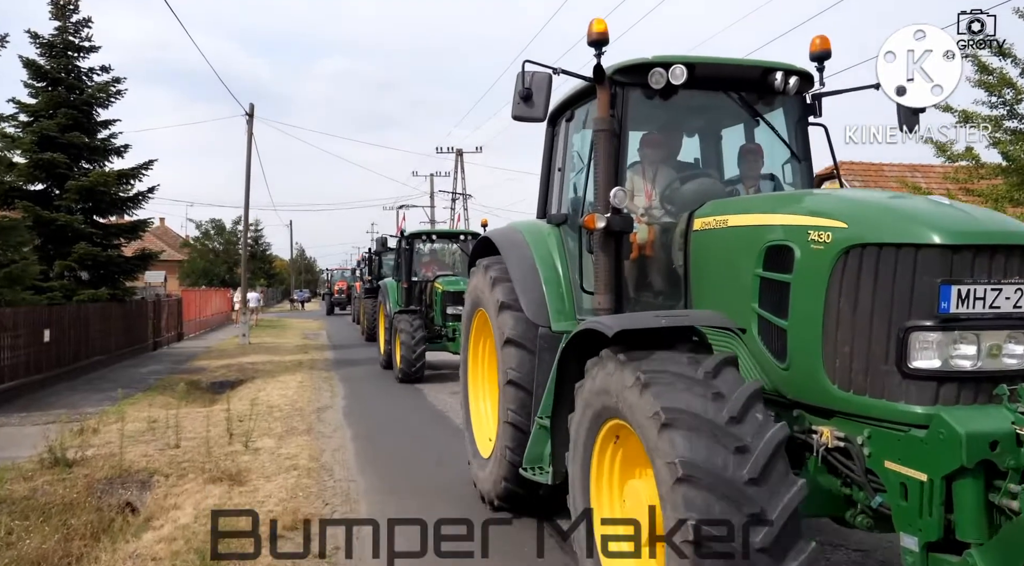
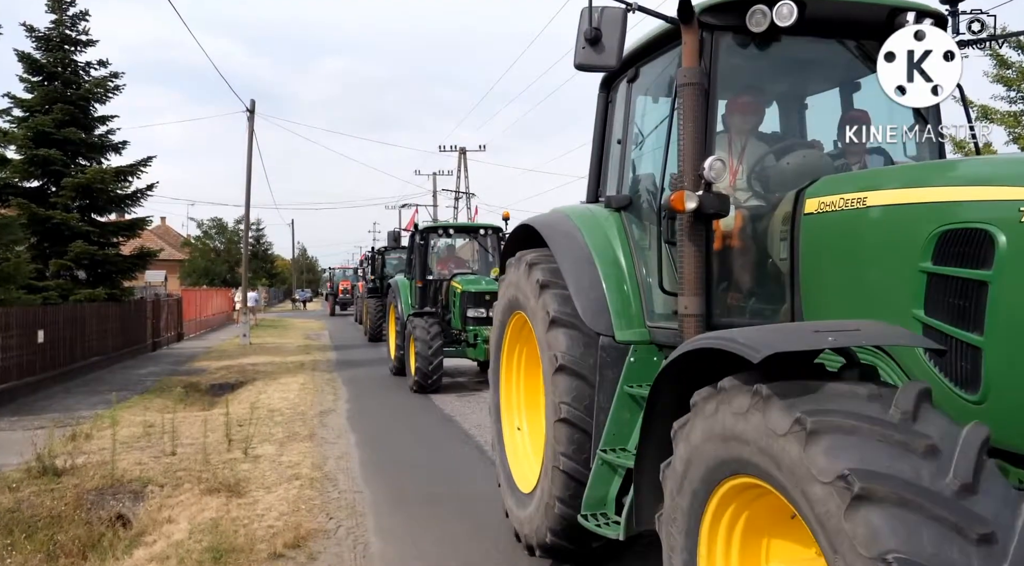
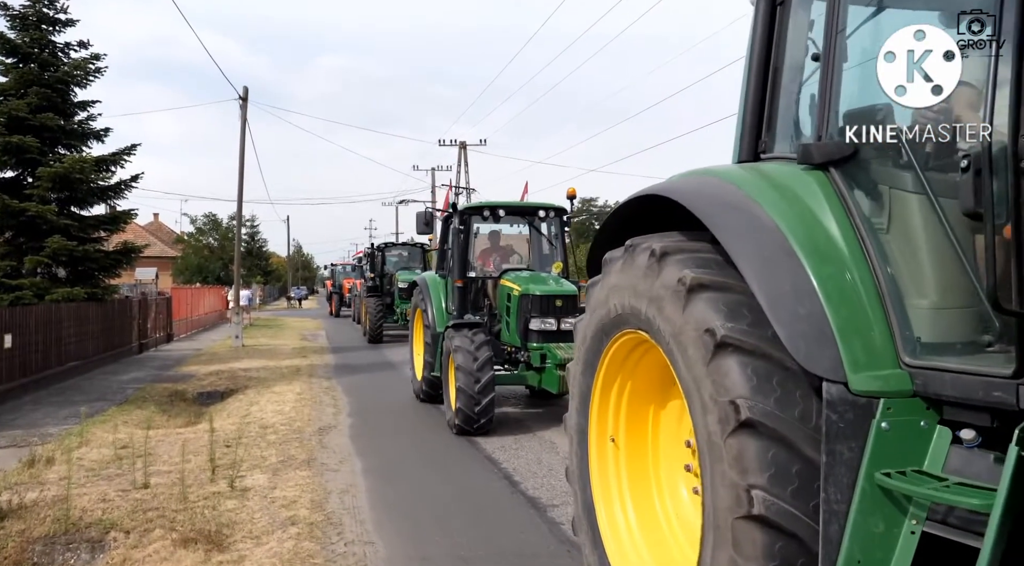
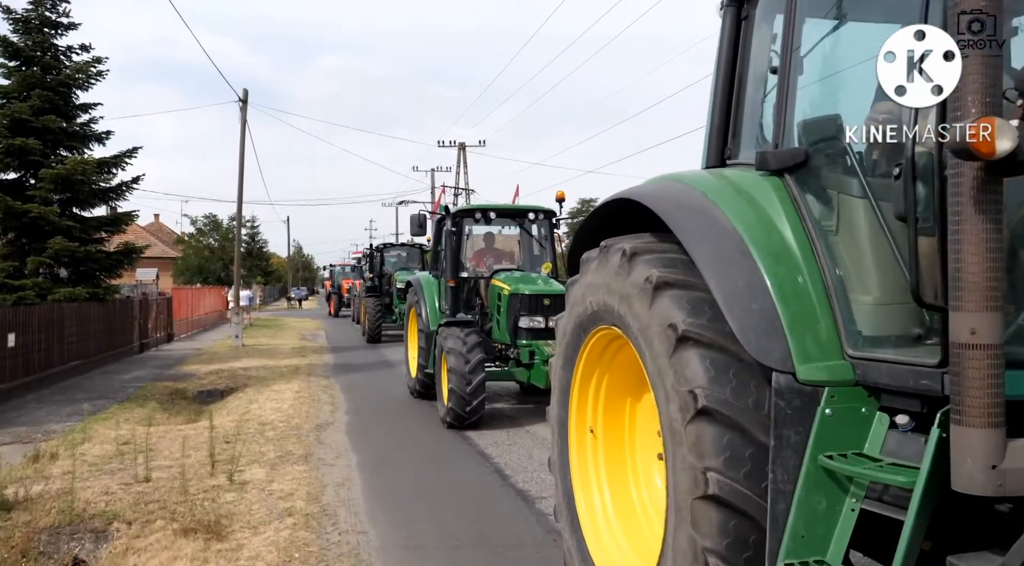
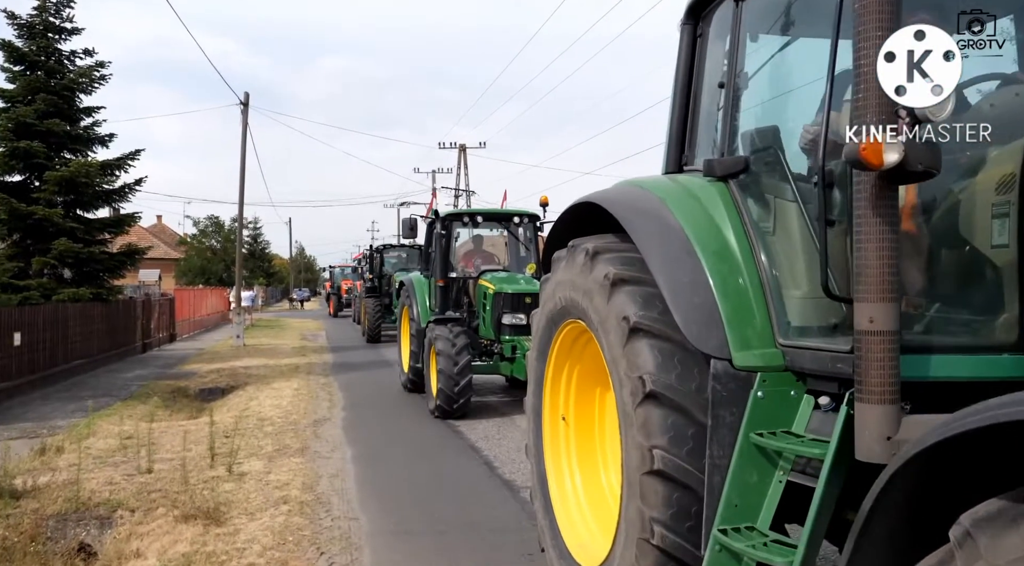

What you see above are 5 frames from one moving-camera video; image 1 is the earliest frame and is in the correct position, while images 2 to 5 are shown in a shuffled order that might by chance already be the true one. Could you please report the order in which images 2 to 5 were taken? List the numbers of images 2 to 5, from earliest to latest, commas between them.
2, 5, 4, 3
